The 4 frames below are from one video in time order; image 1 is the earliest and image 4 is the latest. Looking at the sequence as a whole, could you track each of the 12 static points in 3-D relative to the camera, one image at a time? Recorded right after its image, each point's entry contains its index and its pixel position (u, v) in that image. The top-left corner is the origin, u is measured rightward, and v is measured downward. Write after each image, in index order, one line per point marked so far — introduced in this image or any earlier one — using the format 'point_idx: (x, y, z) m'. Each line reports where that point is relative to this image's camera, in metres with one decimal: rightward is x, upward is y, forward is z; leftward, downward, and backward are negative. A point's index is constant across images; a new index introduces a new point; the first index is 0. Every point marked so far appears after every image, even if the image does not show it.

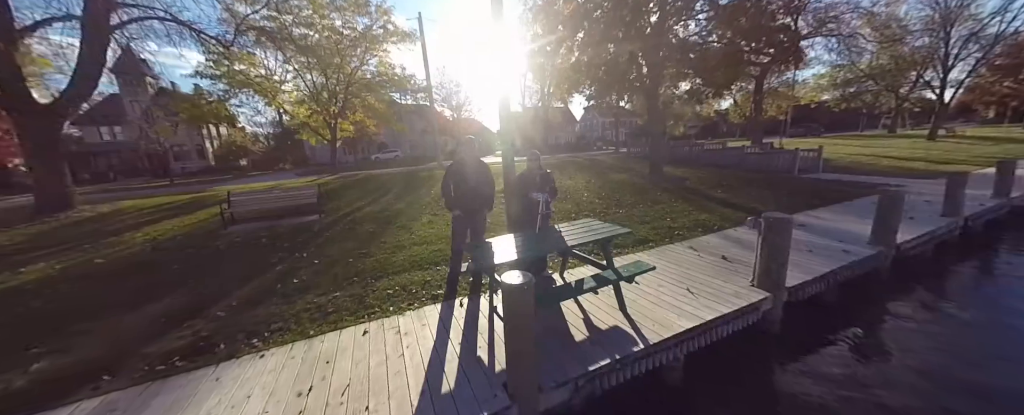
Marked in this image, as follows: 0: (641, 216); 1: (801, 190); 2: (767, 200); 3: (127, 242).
0: (+3.2, -0.2, +7.4) m
1: (+9.1, +0.6, +9.5) m
2: (+7.2, +0.2, +8.4) m
3: (-8.6, -0.8, +6.8) m
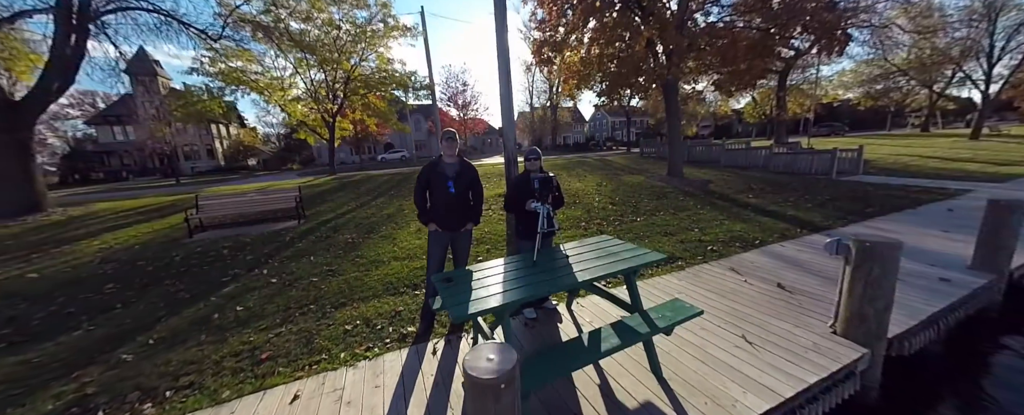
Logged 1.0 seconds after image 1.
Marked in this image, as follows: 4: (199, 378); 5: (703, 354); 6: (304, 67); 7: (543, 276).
0: (+3.2, -0.4, +6.3) m
1: (+9.2, +0.4, +8.3) m
2: (+7.2, 0.0, +7.3) m
3: (-8.6, -0.9, +6.0) m
4: (-2.8, -1.5, +2.7) m
5: (+1.6, -1.2, +2.5) m
6: (-12.6, +8.5, +18.1) m
7: (+0.3, -0.6, +2.5) m
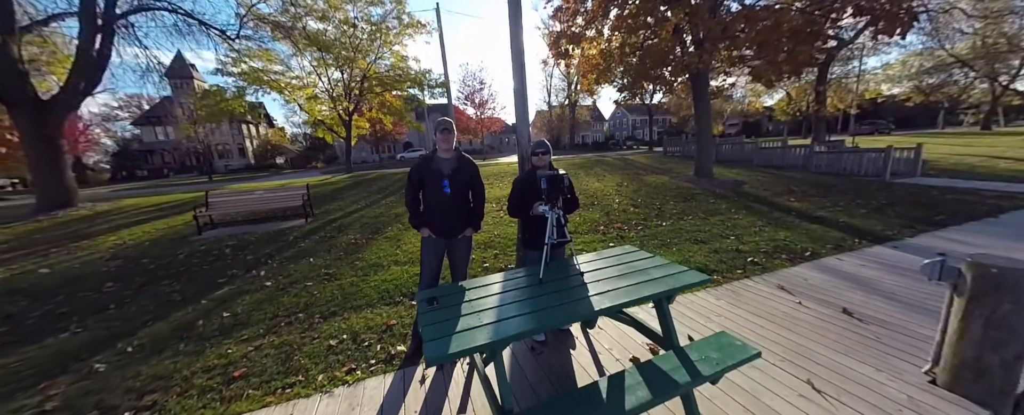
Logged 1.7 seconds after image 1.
0: (+3.4, -0.5, +5.7) m
1: (+9.5, +0.2, +7.3) m
2: (+7.5, -0.1, +6.4) m
3: (-8.4, -0.8, +6.1) m
4: (-2.8, -1.5, +2.4) m
5: (+1.6, -1.3, +1.9) m
6: (-11.5, +8.7, +18.3) m
7: (+0.3, -0.6, +2.0) m
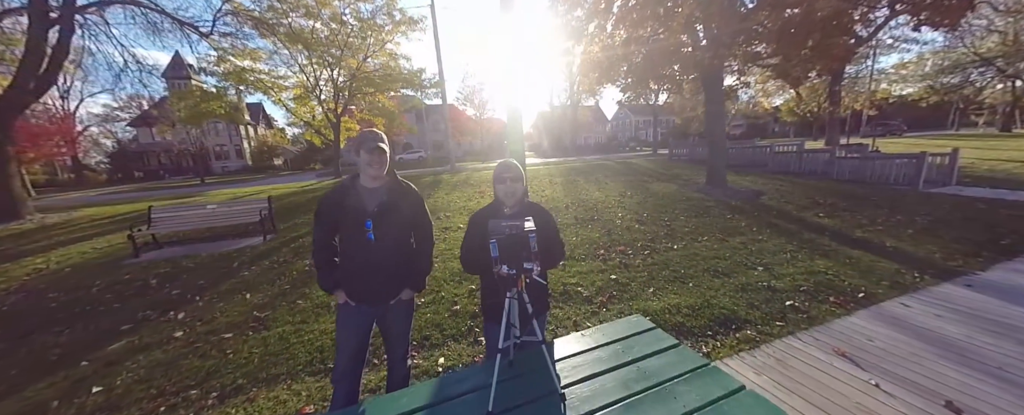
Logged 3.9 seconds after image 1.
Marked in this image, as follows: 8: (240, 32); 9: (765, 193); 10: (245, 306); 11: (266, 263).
0: (+3.1, -0.8, +4.8) m
1: (+9.2, -0.1, +6.3) m
2: (+7.2, -0.5, +5.4) m
3: (-8.7, -1.1, +5.2) m
4: (-3.1, -1.9, +1.5) m
5: (+1.3, -1.6, +1.0) m
6: (-11.7, +8.3, +17.5) m
7: (0.0, -0.9, +1.1) m
8: (-10.7, +6.8, +11.5) m
9: (+7.6, +0.4, +9.0) m
10: (-3.5, -1.2, +3.9) m
11: (-4.2, -0.9, +5.2) m
